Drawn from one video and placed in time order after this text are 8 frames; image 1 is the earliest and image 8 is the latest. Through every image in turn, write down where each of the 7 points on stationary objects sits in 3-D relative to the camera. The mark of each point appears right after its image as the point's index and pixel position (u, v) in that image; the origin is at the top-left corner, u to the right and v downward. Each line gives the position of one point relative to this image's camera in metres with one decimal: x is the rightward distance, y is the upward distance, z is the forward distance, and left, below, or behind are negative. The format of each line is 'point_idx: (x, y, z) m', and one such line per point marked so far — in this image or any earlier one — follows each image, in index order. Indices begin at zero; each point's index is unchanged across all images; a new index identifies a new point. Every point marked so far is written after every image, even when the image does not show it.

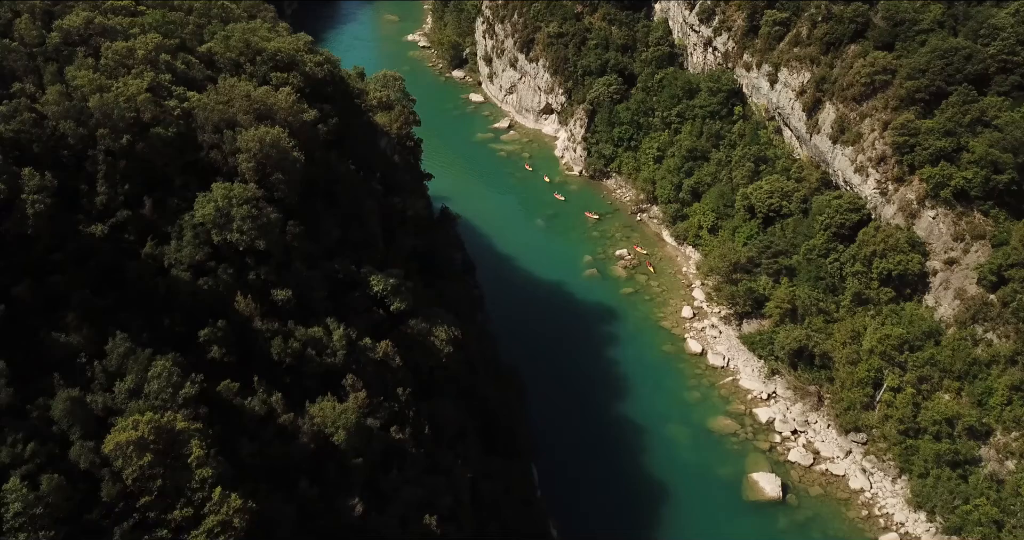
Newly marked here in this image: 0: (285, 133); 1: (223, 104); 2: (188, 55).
0: (-5.3, +3.1, +16.8) m
1: (-6.9, +3.8, +17.0) m
2: (-8.4, +5.5, +18.5) m
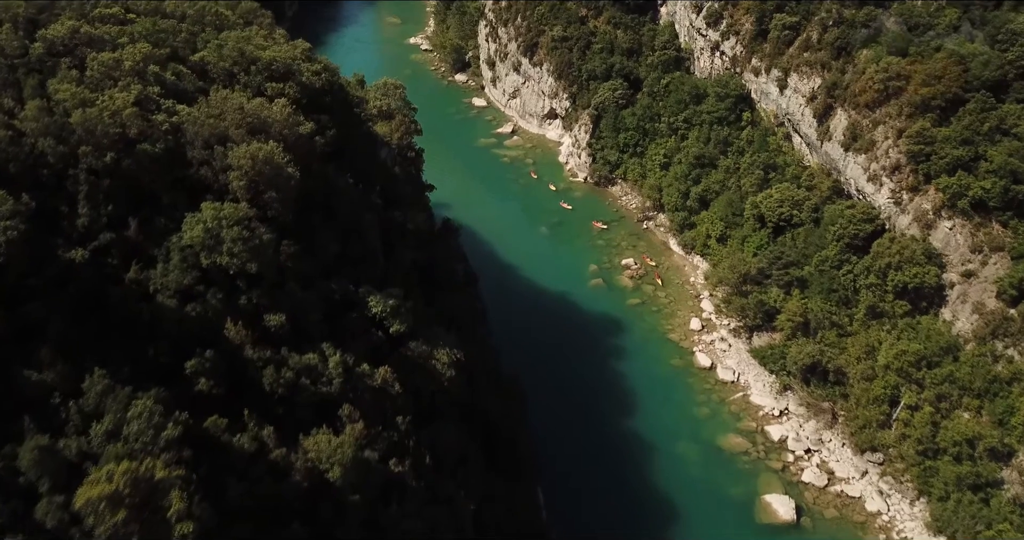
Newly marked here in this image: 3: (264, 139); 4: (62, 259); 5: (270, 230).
0: (-5.2, +2.6, +16.1) m
1: (-6.8, +3.4, +16.3) m
2: (-8.2, +5.0, +17.8) m
3: (-5.7, +2.9, +16.3) m
4: (-8.2, +0.2, +13.1) m
5: (-5.3, +0.7, +15.7) m
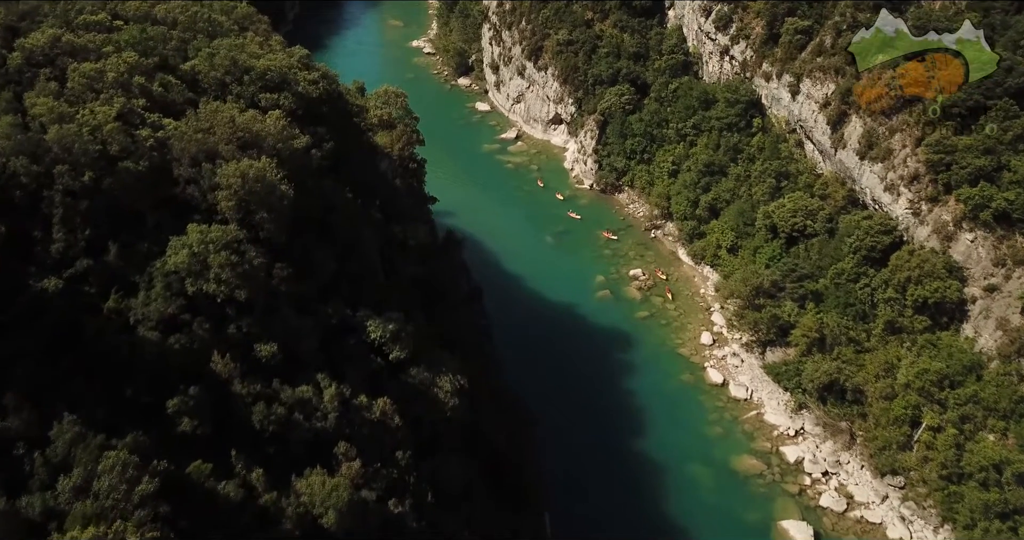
0: (-5.1, +2.2, +15.2) m
1: (-6.7, +2.9, +15.5) m
2: (-8.1, +4.6, +17.0) m
3: (-5.5, +2.4, +15.5) m
4: (-8.0, -0.3, +12.2) m
5: (-5.1, +0.2, +14.8) m
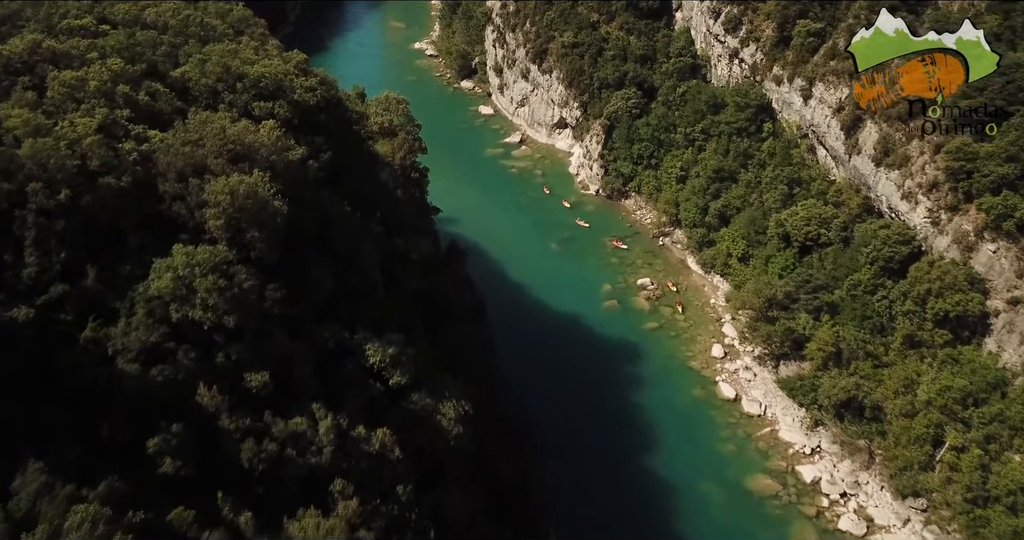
0: (-4.9, +1.8, +14.4) m
1: (-6.5, +2.5, +14.6) m
2: (-7.9, +4.2, +16.2) m
3: (-5.4, +2.0, +14.7) m
4: (-7.9, -0.6, +11.4) m
5: (-5.0, -0.1, +14.0) m
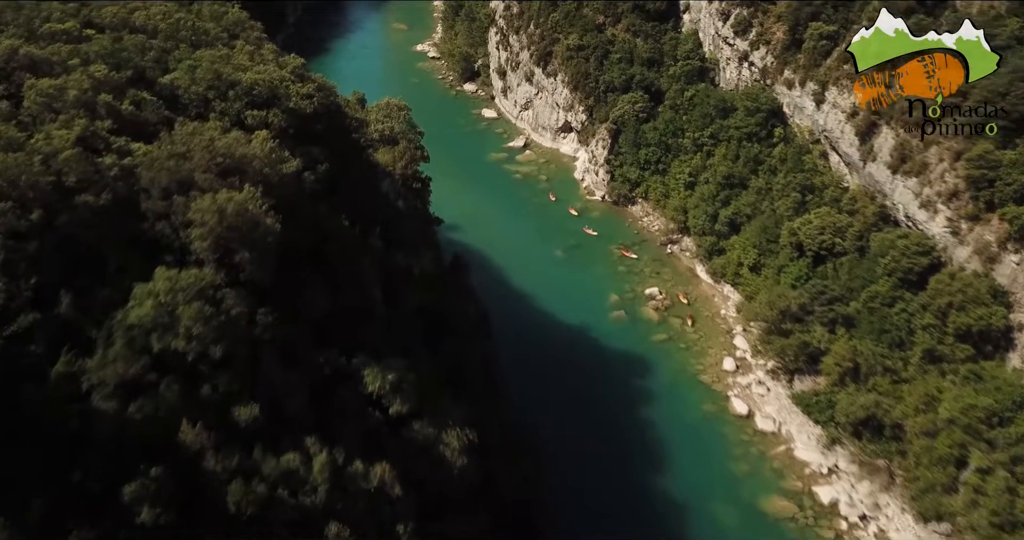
0: (-4.8, +1.4, +13.5) m
1: (-6.4, +2.2, +13.8) m
2: (-7.8, +3.8, +15.3) m
3: (-5.2, +1.7, +13.8) m
4: (-7.8, -1.0, +10.6) m
5: (-4.8, -0.5, +13.1) m
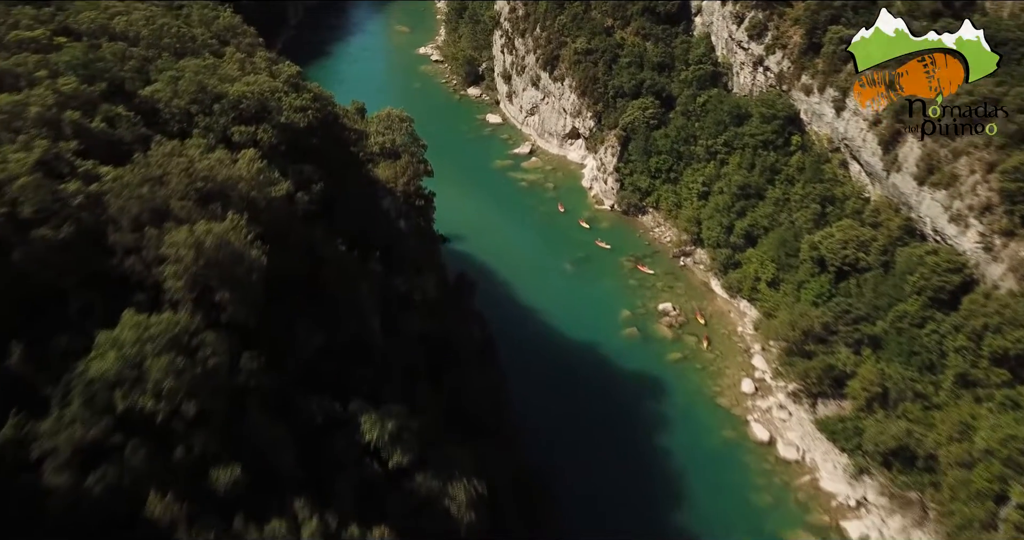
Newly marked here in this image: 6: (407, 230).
0: (-4.6, +0.9, +12.3) m
1: (-6.1, +1.6, +12.5) m
2: (-7.5, +3.3, +14.1) m
3: (-5.0, +1.1, +12.5) m
4: (-7.5, -1.6, +9.3) m
5: (-4.6, -1.1, +11.8) m
6: (-2.7, +1.1, +19.2) m
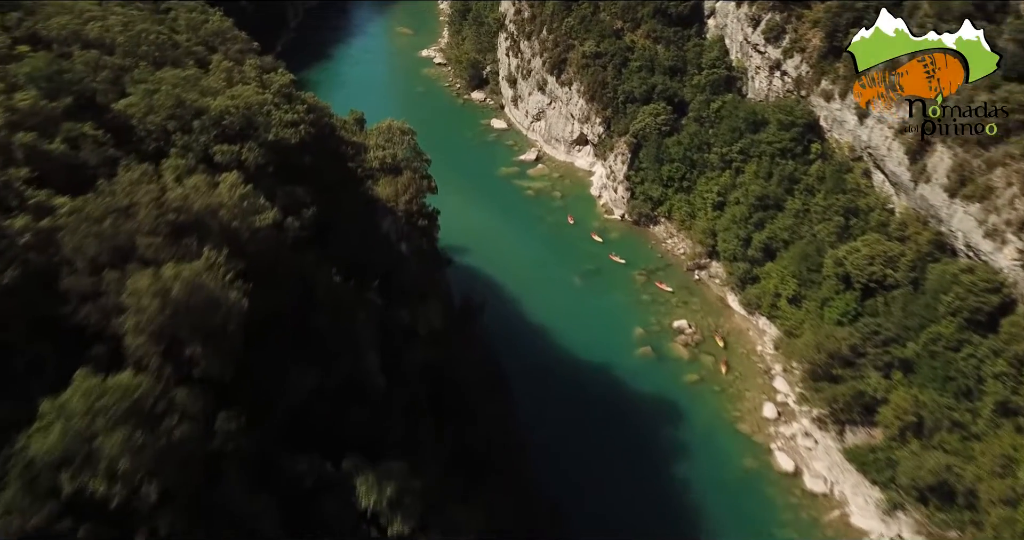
0: (-4.3, +0.3, +10.9) m
1: (-5.9, +1.0, +11.2) m
2: (-7.3, +2.7, +12.7) m
3: (-4.8, +0.5, +11.2) m
4: (-7.3, -2.1, +7.9) m
5: (-4.4, -1.6, +10.5) m
6: (-2.5, +0.6, +17.8) m
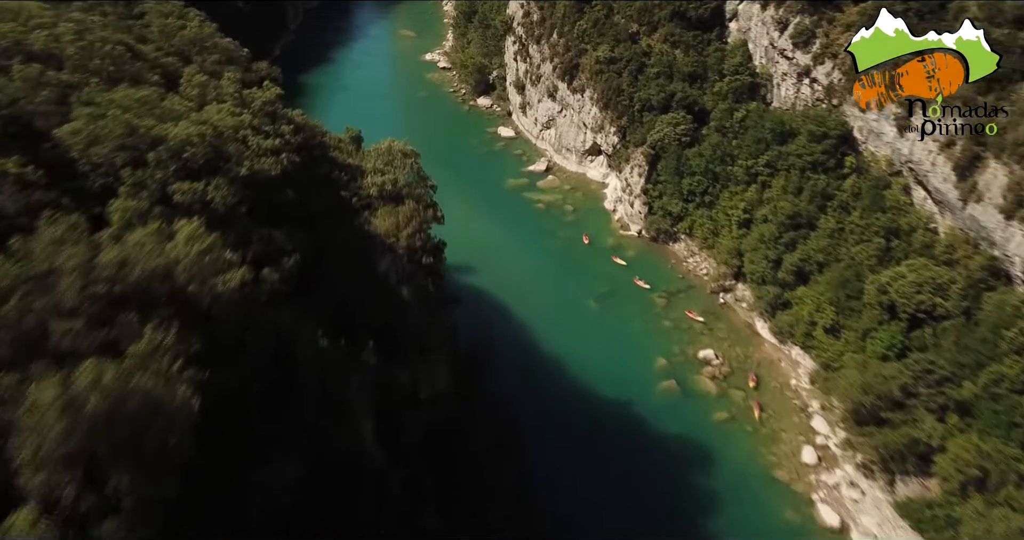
0: (-4.0, -0.6, +8.7) m
1: (-5.6, +0.1, +9.0) m
2: (-7.0, +1.8, +10.5) m
3: (-4.4, -0.3, +9.0) m
4: (-7.0, -3.0, +5.8) m
5: (-4.0, -2.5, +8.3) m
6: (-2.1, -0.3, +15.6) m
